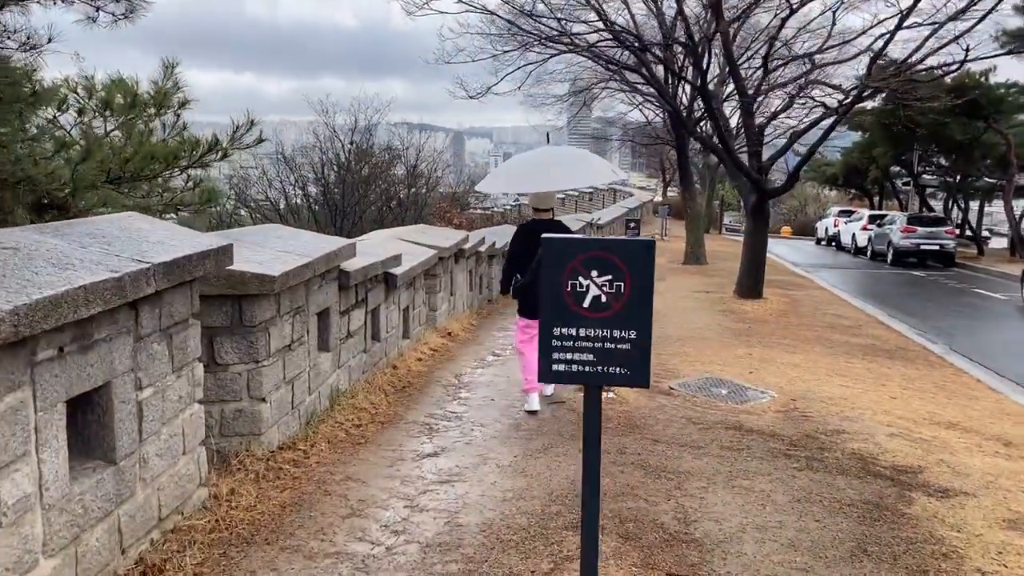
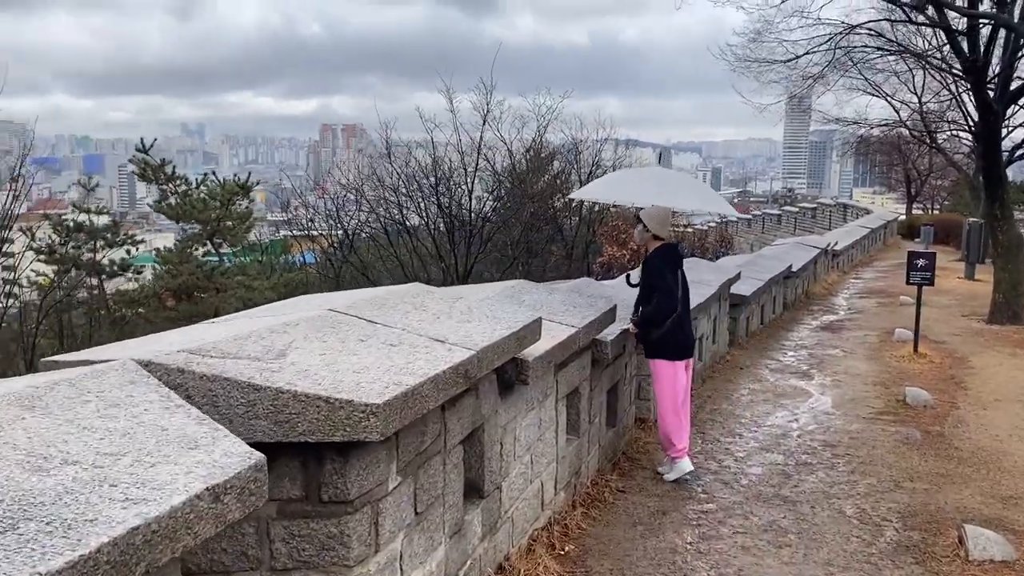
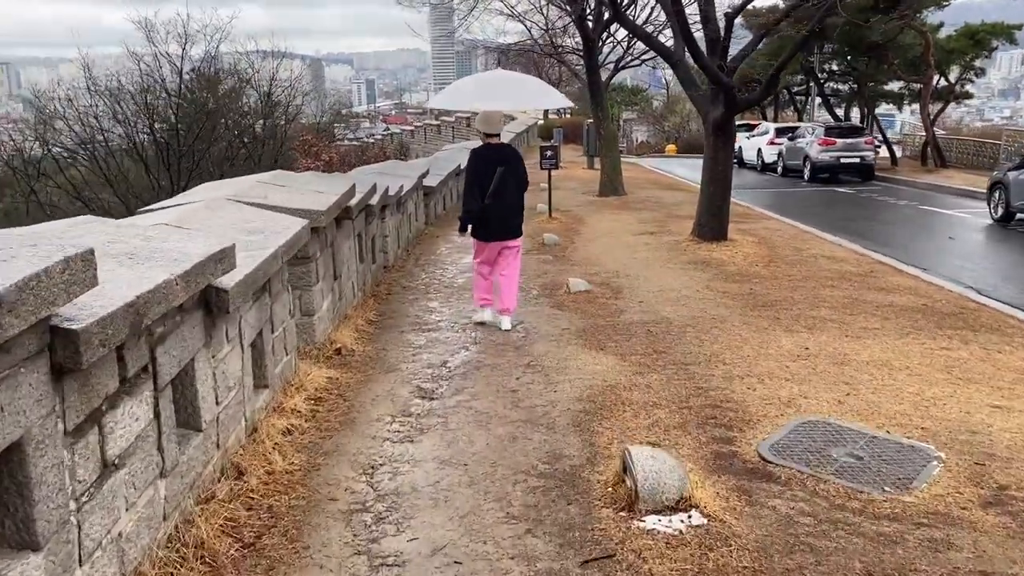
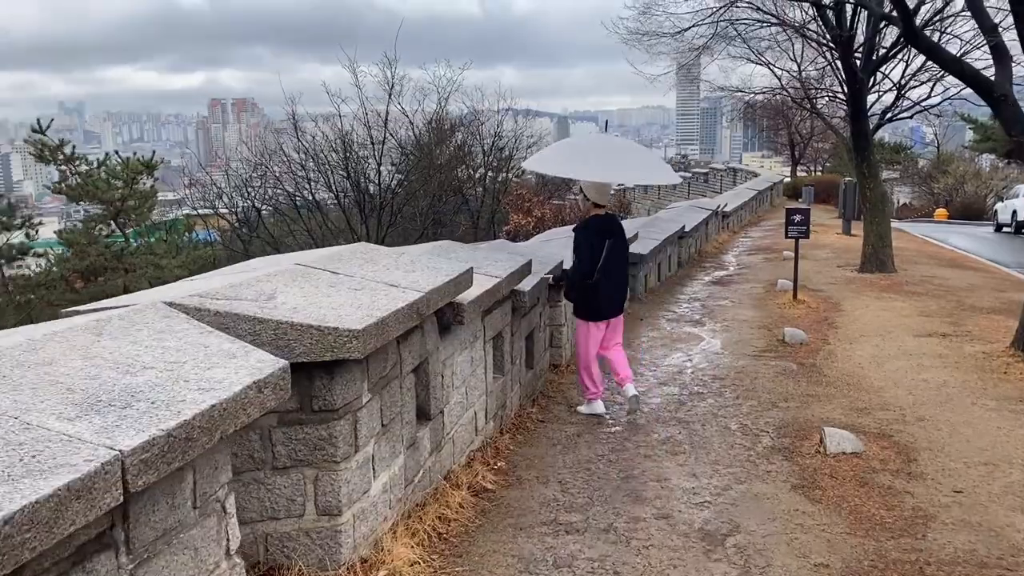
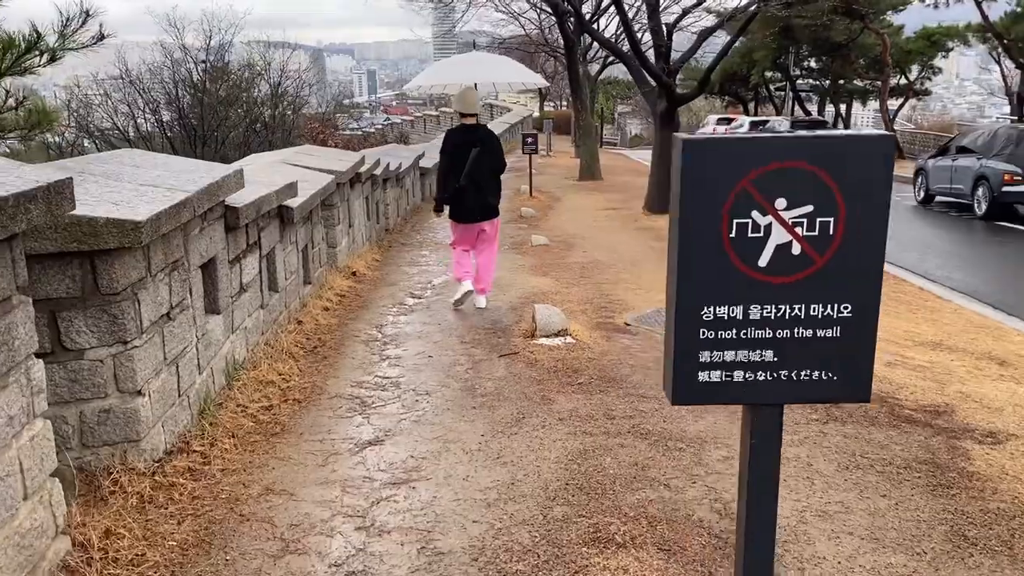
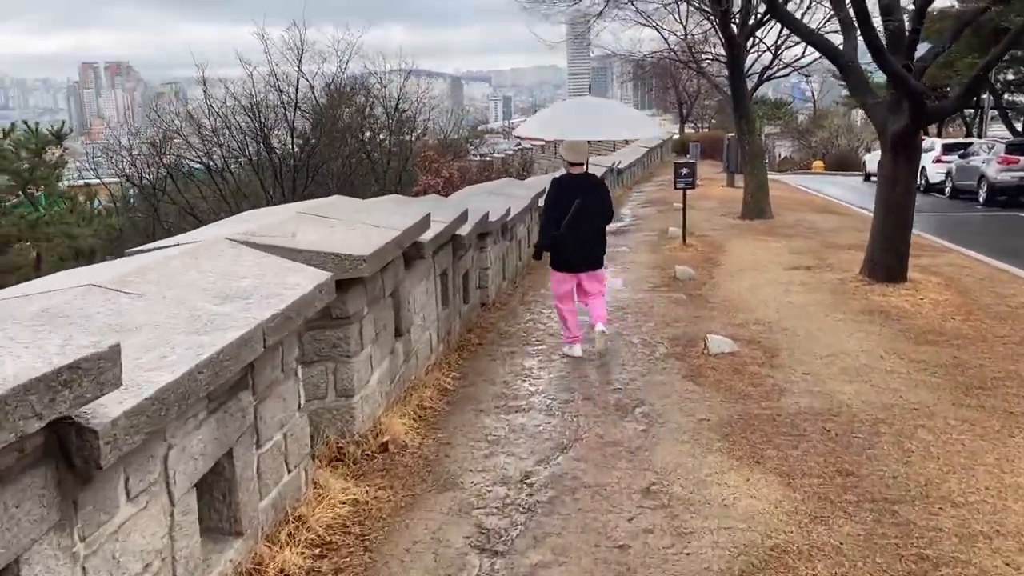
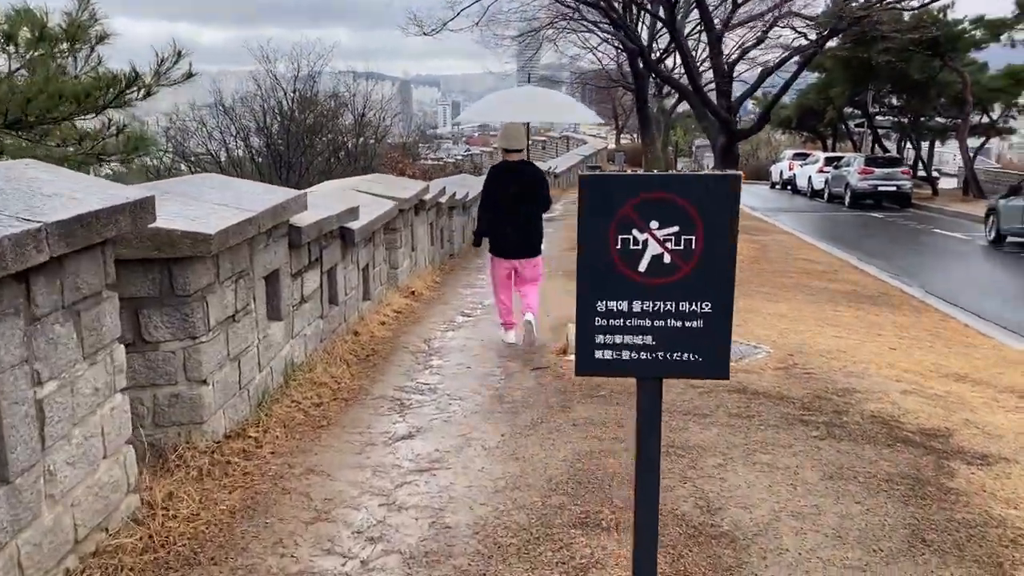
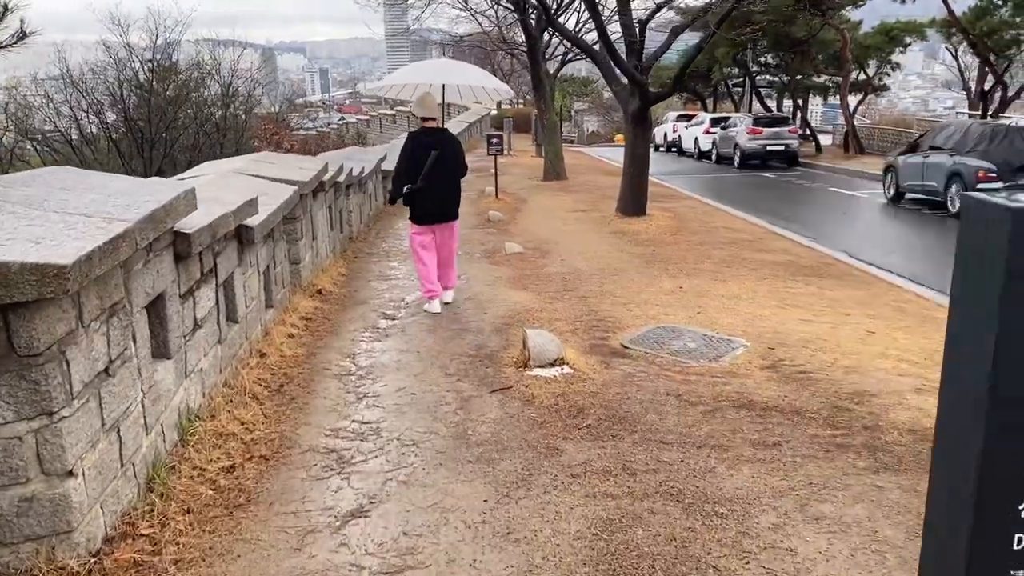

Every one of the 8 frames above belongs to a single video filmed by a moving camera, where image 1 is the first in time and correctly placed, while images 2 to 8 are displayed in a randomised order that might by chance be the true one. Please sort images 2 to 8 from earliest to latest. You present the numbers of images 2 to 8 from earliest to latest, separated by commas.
7, 5, 8, 3, 6, 4, 2
